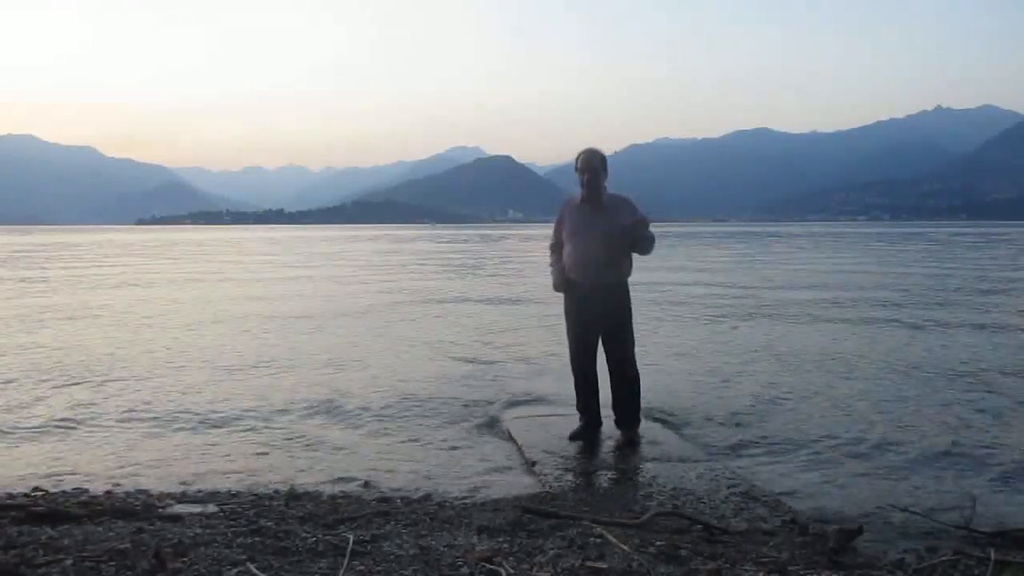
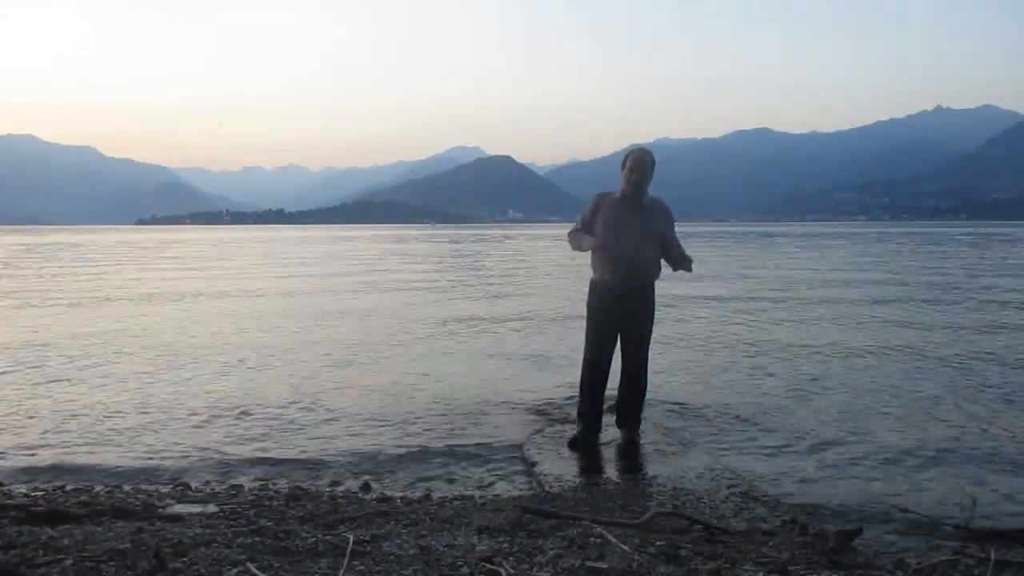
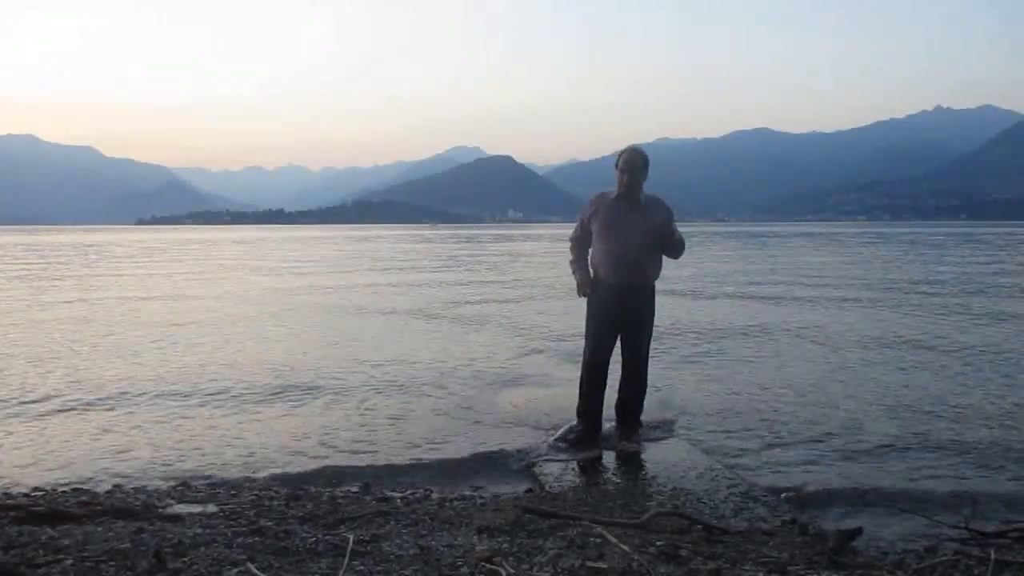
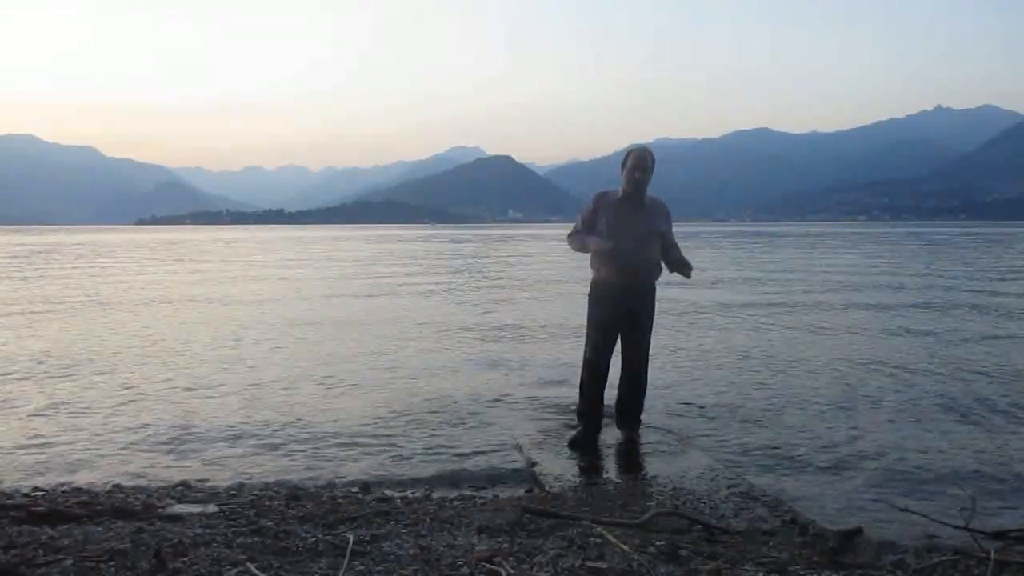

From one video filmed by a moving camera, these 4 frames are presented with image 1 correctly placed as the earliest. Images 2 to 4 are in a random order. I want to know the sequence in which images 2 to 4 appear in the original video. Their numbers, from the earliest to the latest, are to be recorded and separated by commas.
2, 4, 3
